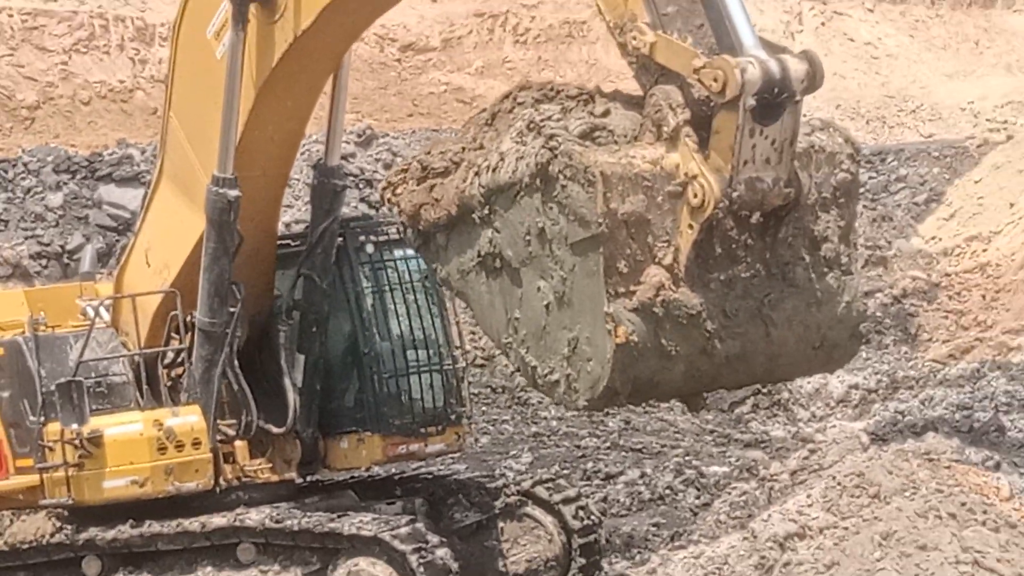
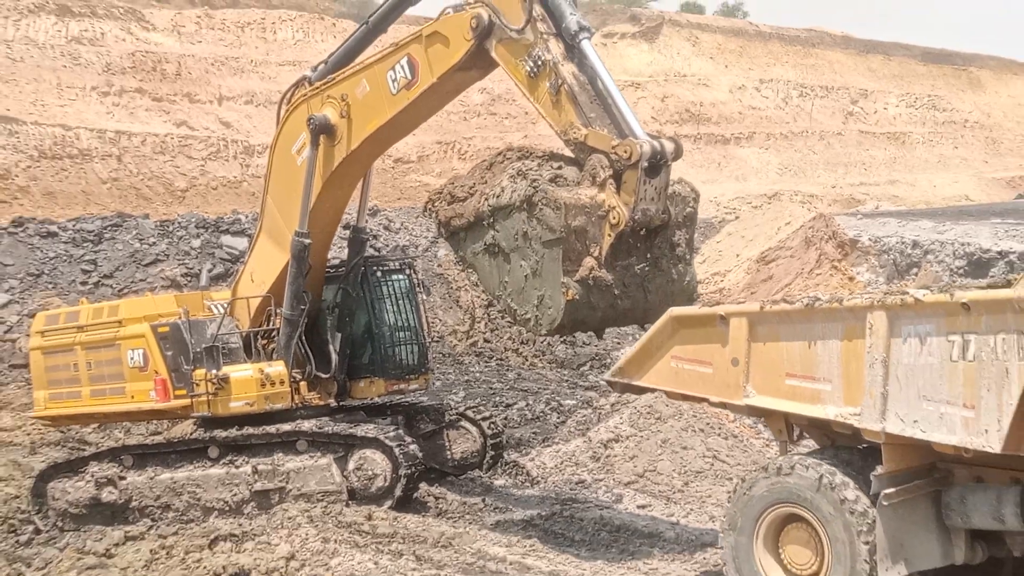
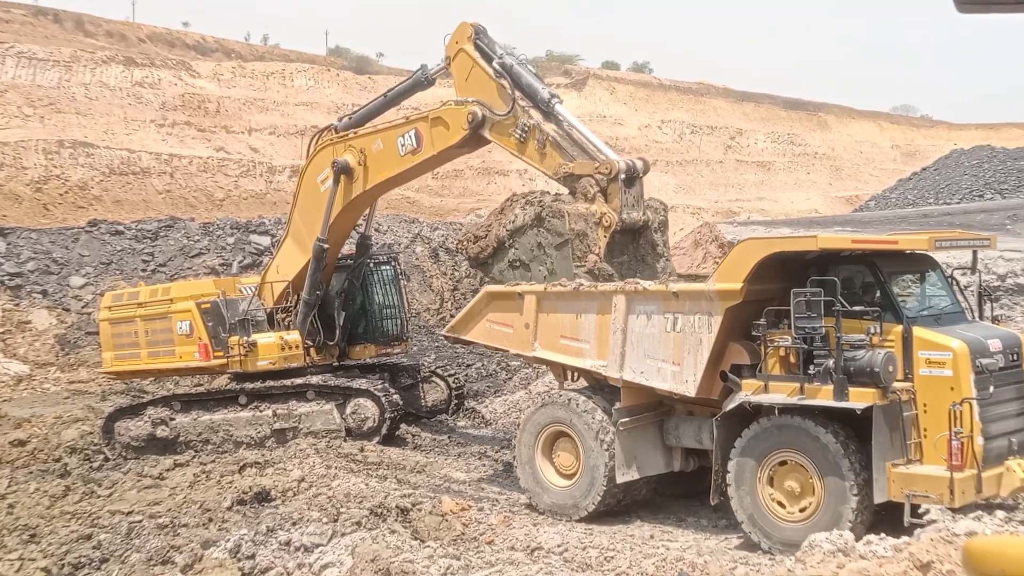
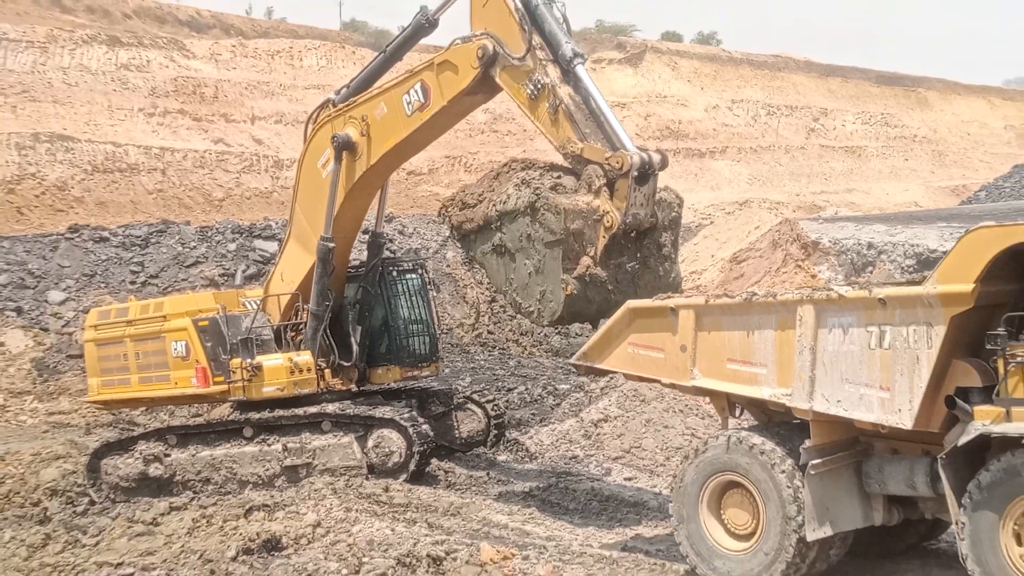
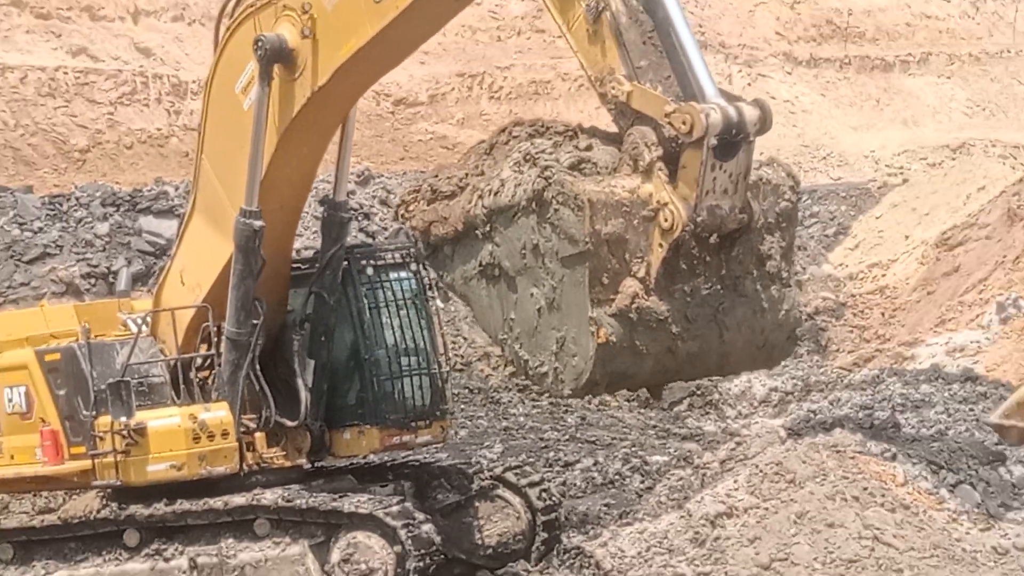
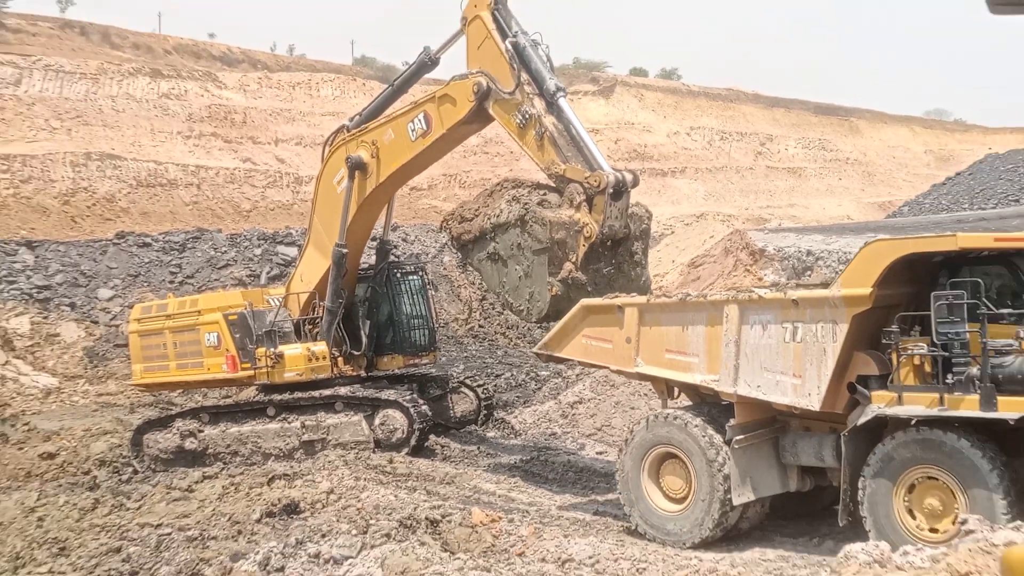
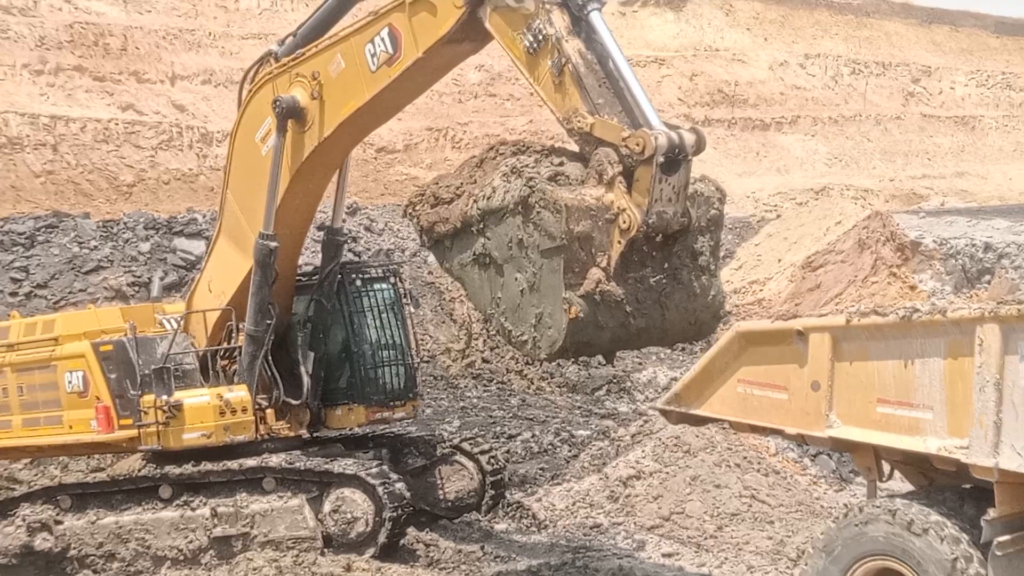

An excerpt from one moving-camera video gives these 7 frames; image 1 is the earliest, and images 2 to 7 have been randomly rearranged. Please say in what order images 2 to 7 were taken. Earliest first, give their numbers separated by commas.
5, 7, 2, 4, 6, 3
